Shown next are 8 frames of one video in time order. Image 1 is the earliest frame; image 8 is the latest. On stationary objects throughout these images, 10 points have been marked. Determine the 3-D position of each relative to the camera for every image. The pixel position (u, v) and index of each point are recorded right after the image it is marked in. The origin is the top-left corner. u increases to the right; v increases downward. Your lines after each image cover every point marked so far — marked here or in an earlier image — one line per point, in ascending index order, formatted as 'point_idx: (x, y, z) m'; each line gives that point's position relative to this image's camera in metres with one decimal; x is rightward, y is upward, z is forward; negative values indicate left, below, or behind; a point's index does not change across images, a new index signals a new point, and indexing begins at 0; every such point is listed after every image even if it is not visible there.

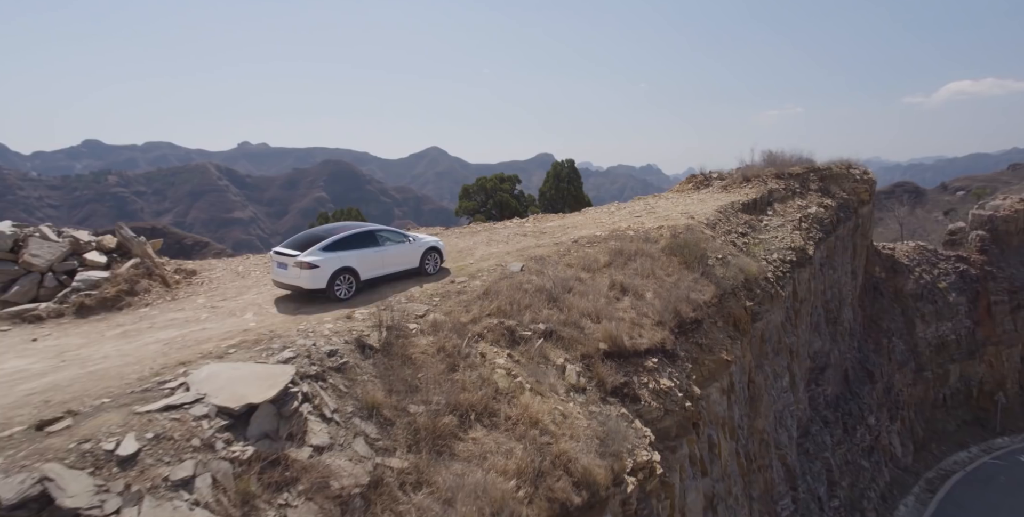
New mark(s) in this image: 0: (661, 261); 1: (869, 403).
0: (+3.6, -0.1, +12.7) m
1: (+13.3, -5.4, +19.5) m
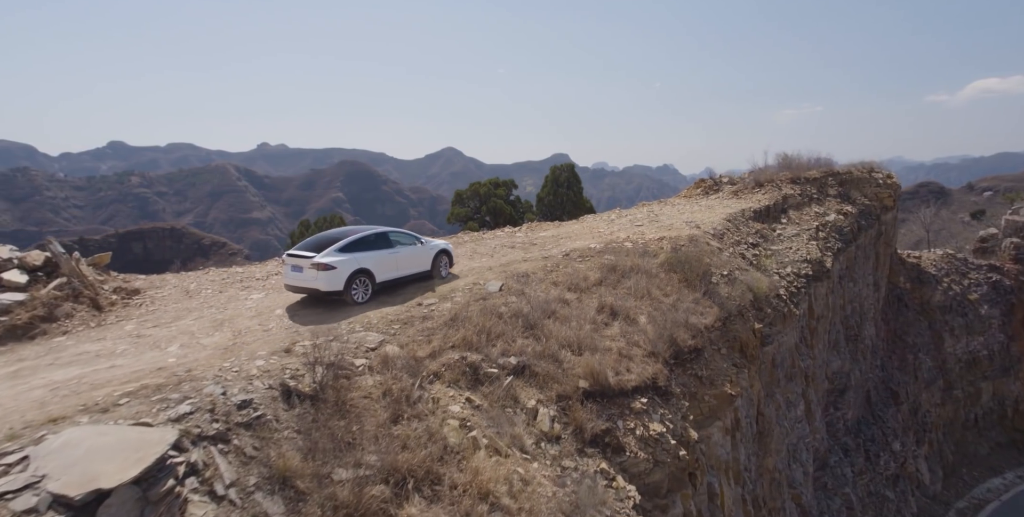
0: (+3.2, -0.5, +11.4) m
1: (+13.1, -5.8, +18.0) m
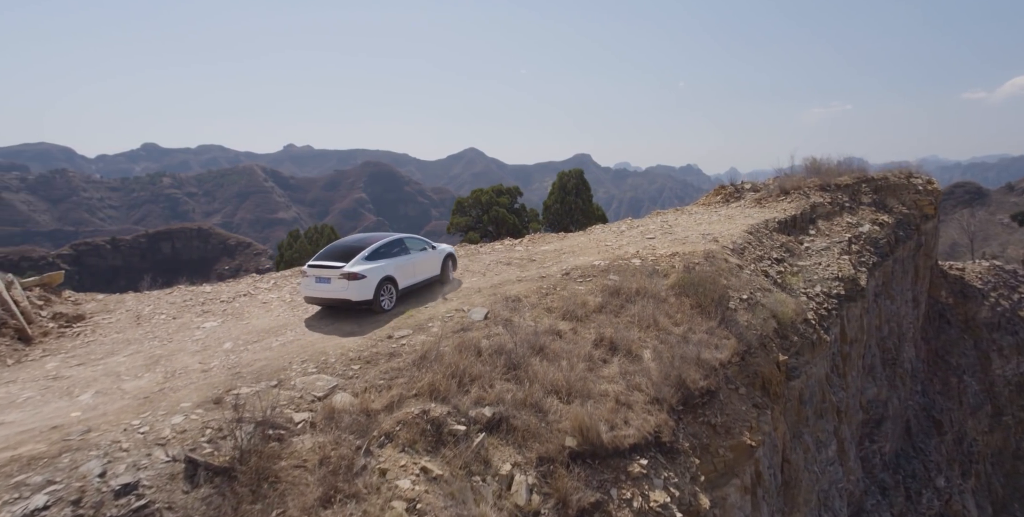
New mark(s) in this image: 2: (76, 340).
0: (+3.0, -0.9, +10.1) m
1: (+13.1, -6.3, +16.2) m
2: (-6.7, -1.3, +8.0) m
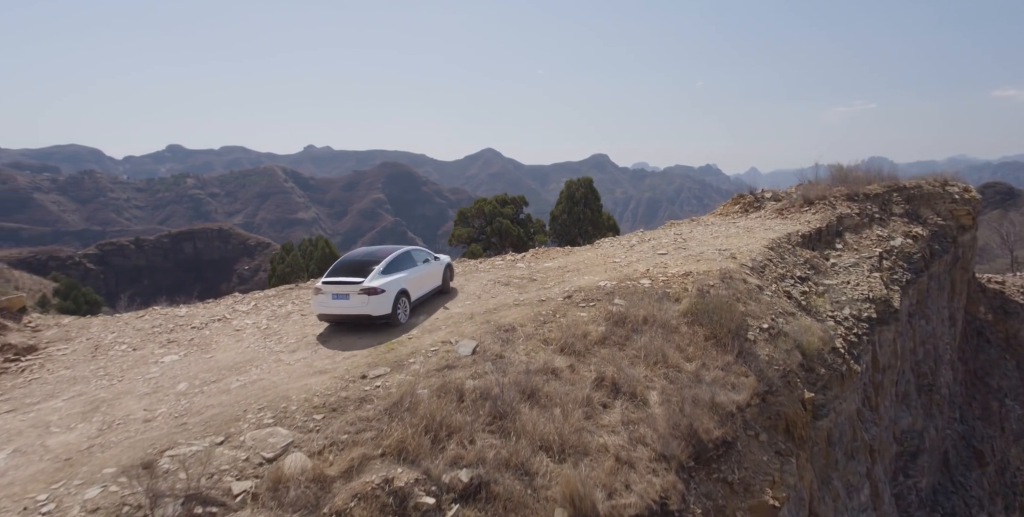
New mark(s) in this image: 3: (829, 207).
0: (+2.9, -1.3, +9.1) m
1: (+13.2, -6.7, +14.9) m
2: (-6.8, -1.7, +7.3) m
3: (+10.5, +1.7, +17.3) m
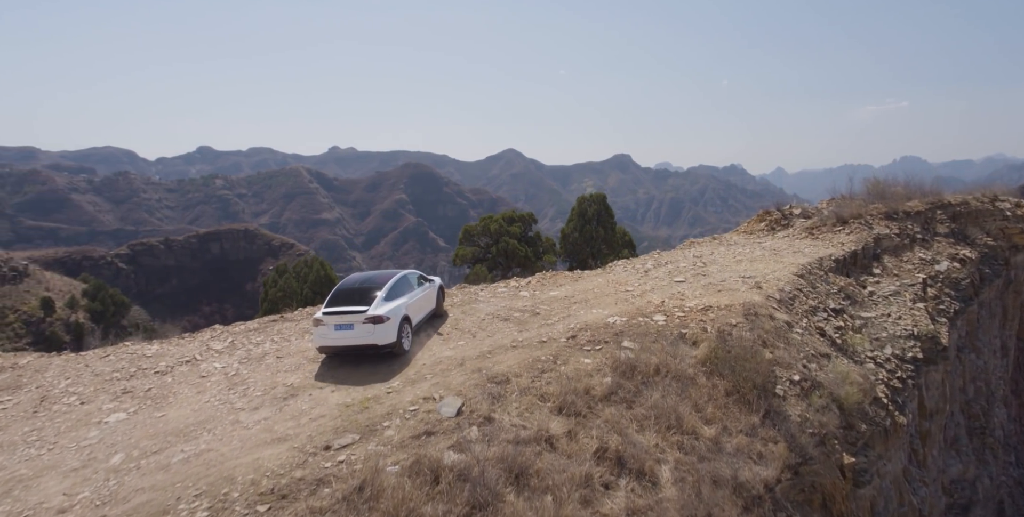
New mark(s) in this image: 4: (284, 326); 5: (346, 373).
0: (+2.8, -2.0, +7.9) m
1: (+13.3, -7.5, +13.3) m
2: (-7.0, -2.3, +6.5) m
3: (+10.7, +1.0, +15.8) m
4: (-4.7, -1.4, +10.9) m
5: (-2.5, -1.8, +8.8) m
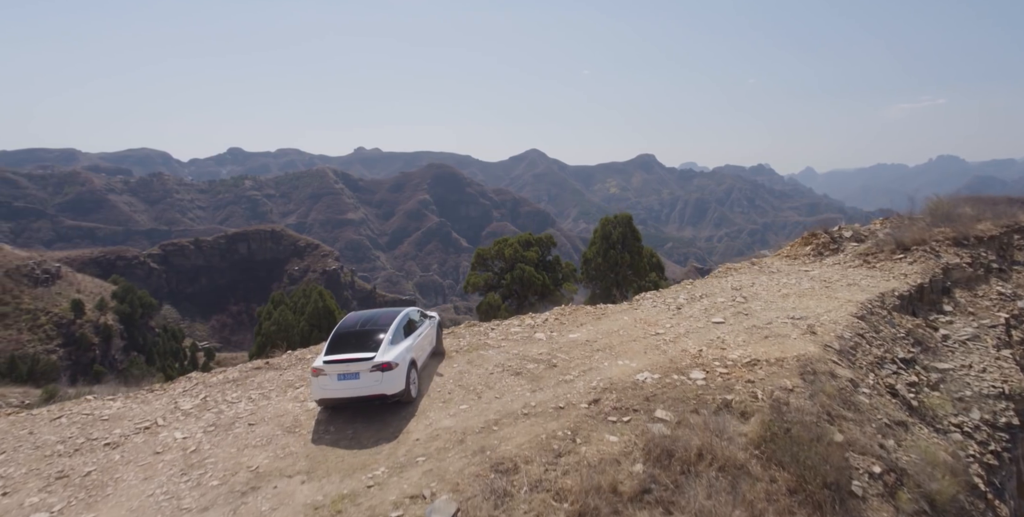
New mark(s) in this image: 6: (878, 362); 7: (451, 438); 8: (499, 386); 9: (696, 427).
0: (+2.9, -2.8, +6.3) m
1: (+13.6, -8.3, +11.2) m
2: (-7.0, -3.0, +5.3) m
3: (+11.2, +0.2, +13.9) m
4: (-4.5, -2.2, +9.6) m
5: (-2.4, -2.6, +7.4) m
6: (+6.9, -1.9, +9.8) m
7: (-0.9, -2.5, +7.4) m
8: (-0.2, -2.1, +8.8) m
9: (+2.6, -2.3, +7.3) m
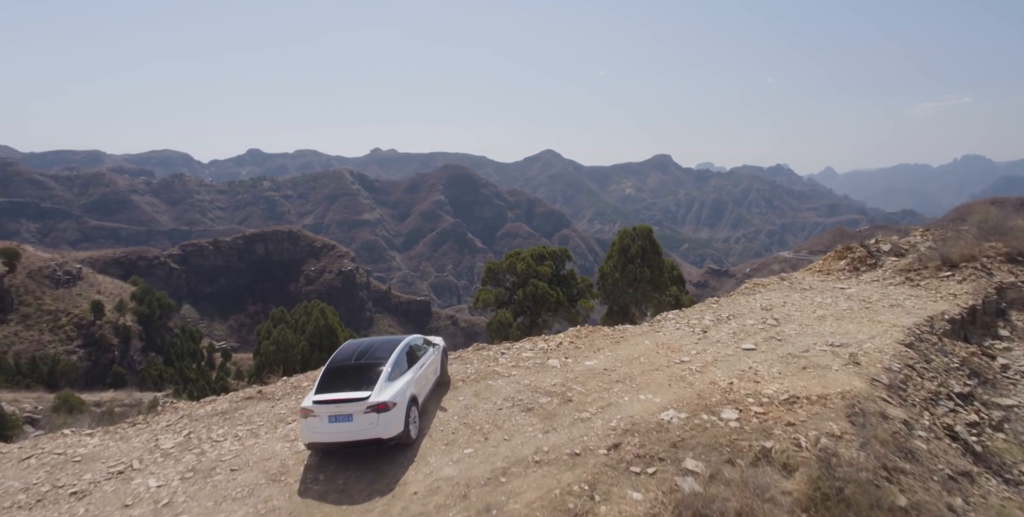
0: (+3.0, -3.2, +5.4) m
1: (+13.8, -8.7, +10.0) m
2: (-6.9, -3.4, +4.7) m
3: (+11.5, -0.2, +12.8) m
4: (-4.3, -2.5, +8.9) m
5: (-2.2, -2.9, +6.7) m
6: (+7.1, -2.3, +8.8) m
7: (-0.8, -2.9, +6.5) m
8: (-0.1, -2.5, +8.0) m
9: (+2.7, -2.7, +6.4) m
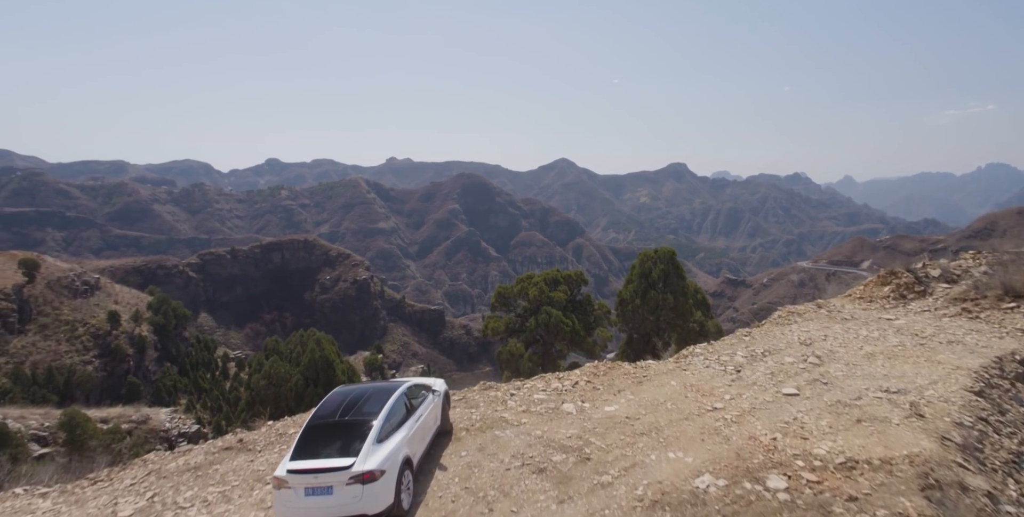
0: (+3.0, -3.7, +4.2) m
1: (+13.9, -9.3, +8.4) m
2: (-6.9, -3.8, +3.7) m
3: (+11.7, -0.9, +11.4) m
4: (-4.2, -3.1, +7.9) m
5: (-2.2, -3.4, +5.6) m
6: (+7.2, -2.9, +7.5) m
7: (-0.7, -3.4, +5.4) m
8: (0.0, -3.1, +6.9) m
9: (+2.8, -3.2, +5.2) m
